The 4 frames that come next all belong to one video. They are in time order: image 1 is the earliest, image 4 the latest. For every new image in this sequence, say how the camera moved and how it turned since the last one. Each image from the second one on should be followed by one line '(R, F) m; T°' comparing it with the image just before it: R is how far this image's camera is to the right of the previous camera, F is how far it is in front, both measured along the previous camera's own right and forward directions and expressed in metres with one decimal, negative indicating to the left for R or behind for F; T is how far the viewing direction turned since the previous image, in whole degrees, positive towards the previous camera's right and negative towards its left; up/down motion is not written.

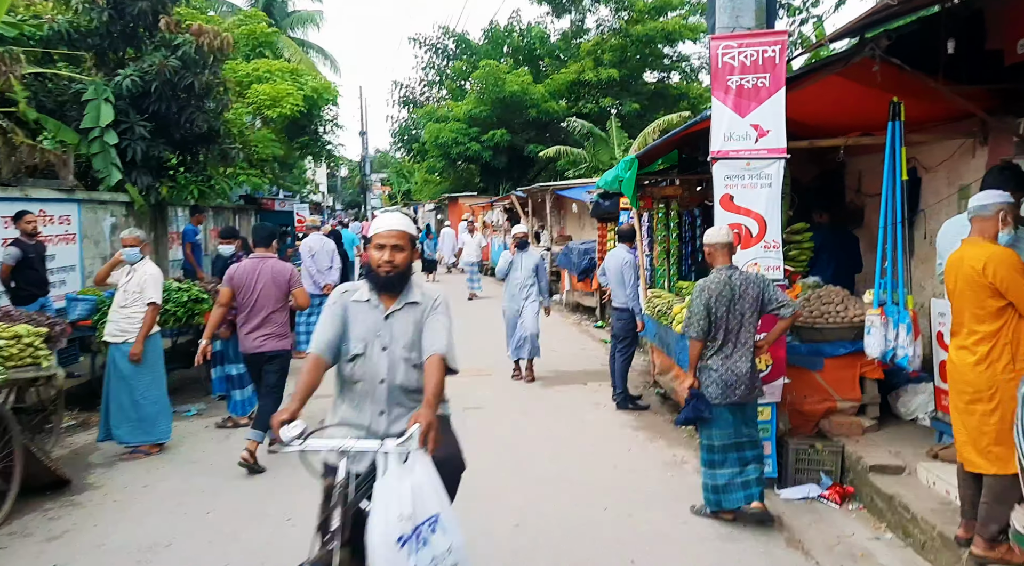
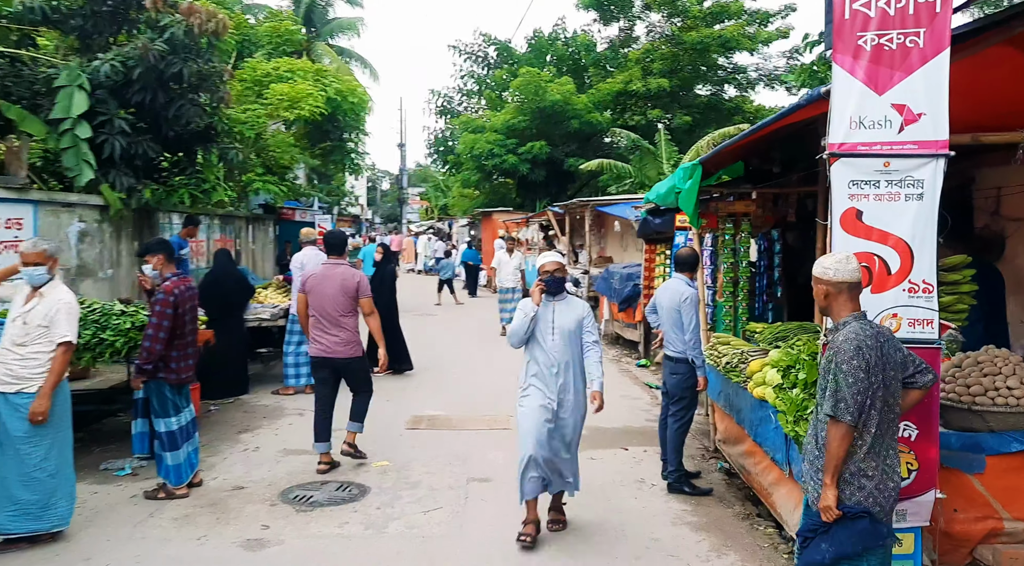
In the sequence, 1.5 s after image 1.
(+0.1, +1.5) m; -3°
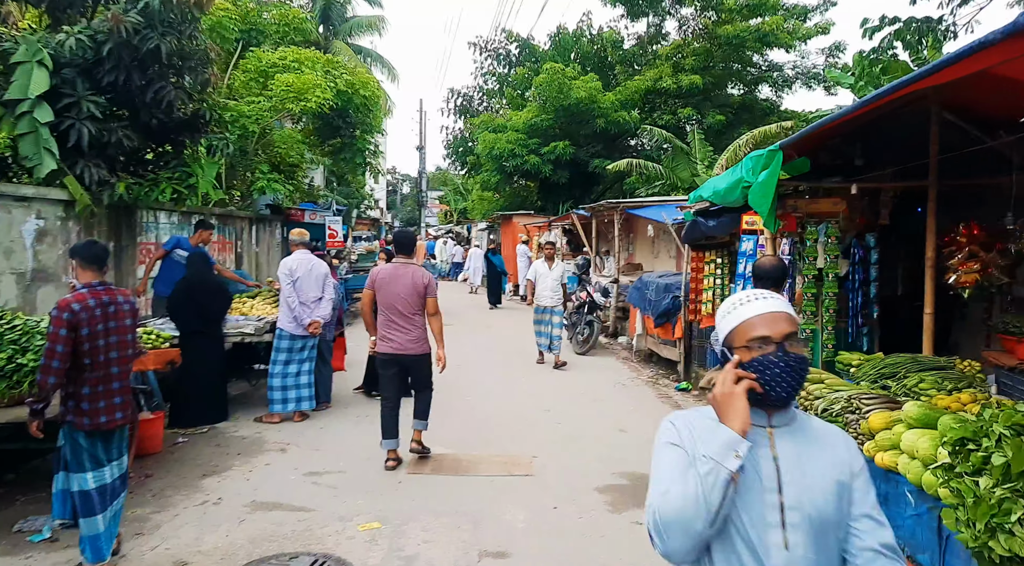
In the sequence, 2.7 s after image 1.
(-0.1, +1.2) m; -2°
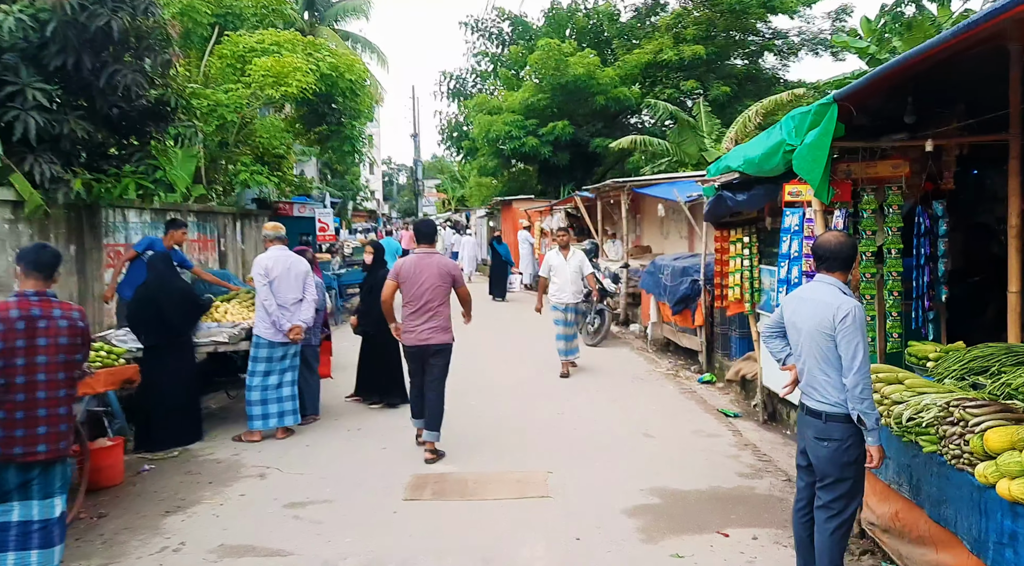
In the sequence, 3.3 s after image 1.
(0.0, +0.8) m; 0°
